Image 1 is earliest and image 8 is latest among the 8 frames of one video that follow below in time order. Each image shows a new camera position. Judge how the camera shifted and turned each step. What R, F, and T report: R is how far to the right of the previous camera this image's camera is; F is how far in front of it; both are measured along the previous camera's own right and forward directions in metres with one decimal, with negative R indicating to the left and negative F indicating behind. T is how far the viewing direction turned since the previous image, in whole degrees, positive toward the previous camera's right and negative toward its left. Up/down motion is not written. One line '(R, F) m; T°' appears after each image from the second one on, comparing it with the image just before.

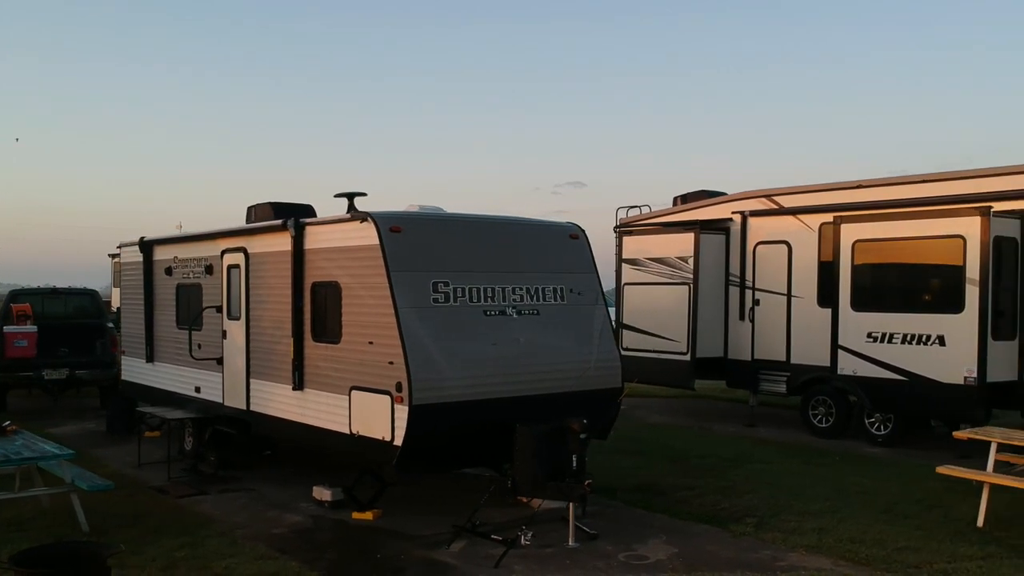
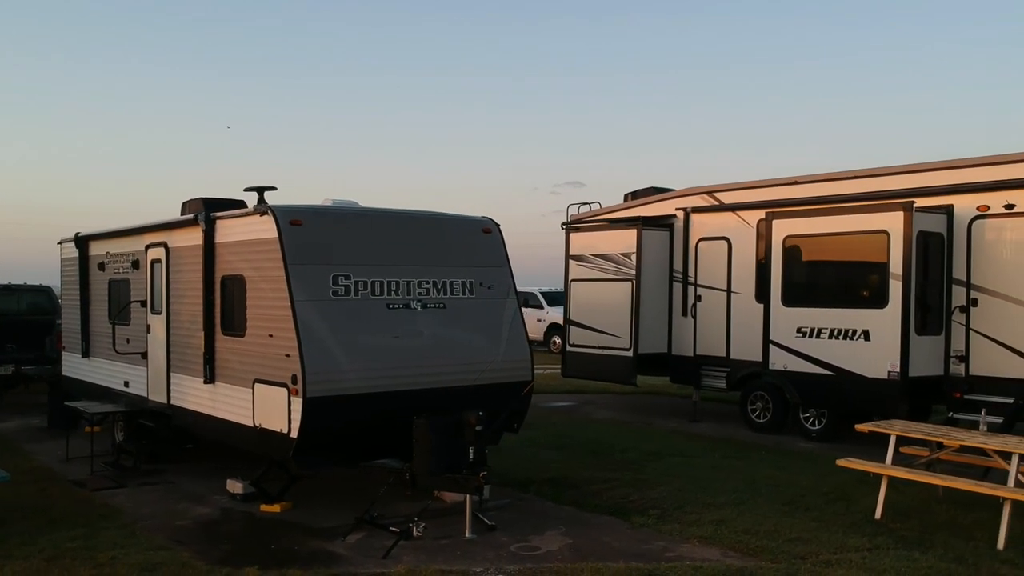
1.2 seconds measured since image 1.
(+0.7, 0.0) m; 0°
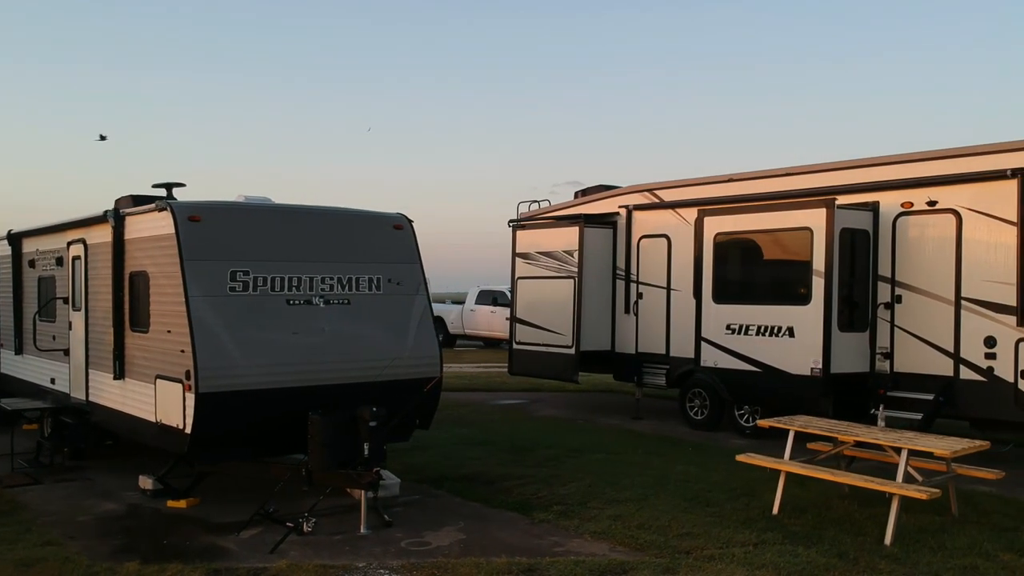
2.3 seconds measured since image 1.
(+0.7, 0.0) m; 0°
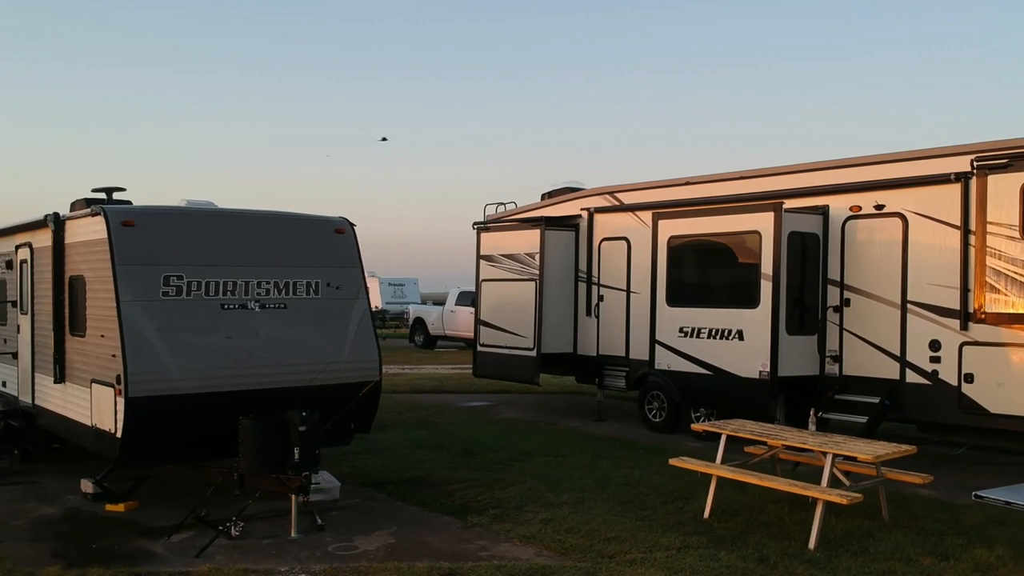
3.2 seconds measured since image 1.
(+0.4, 0.0) m; 0°
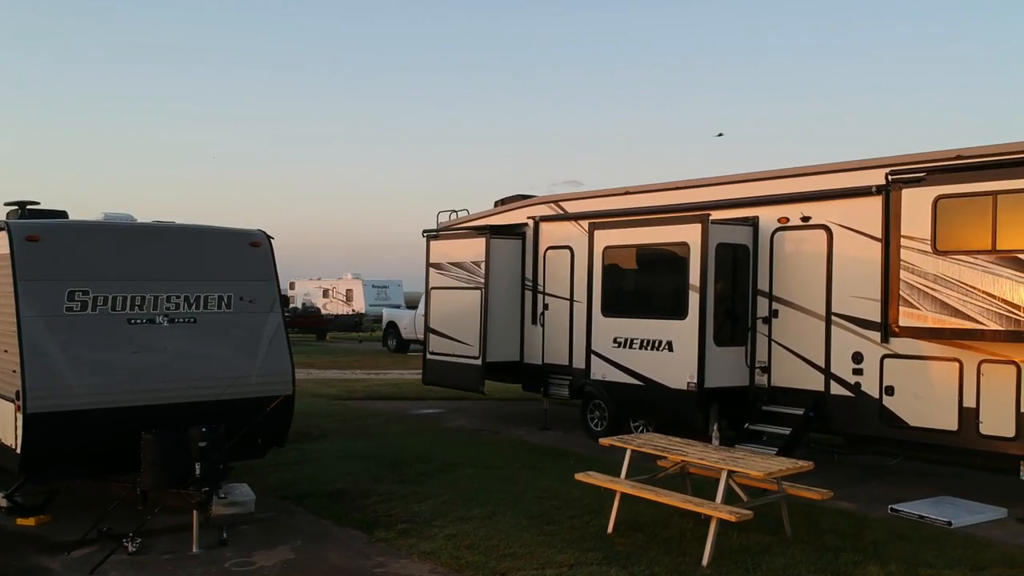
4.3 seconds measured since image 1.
(+0.6, 0.0) m; 0°
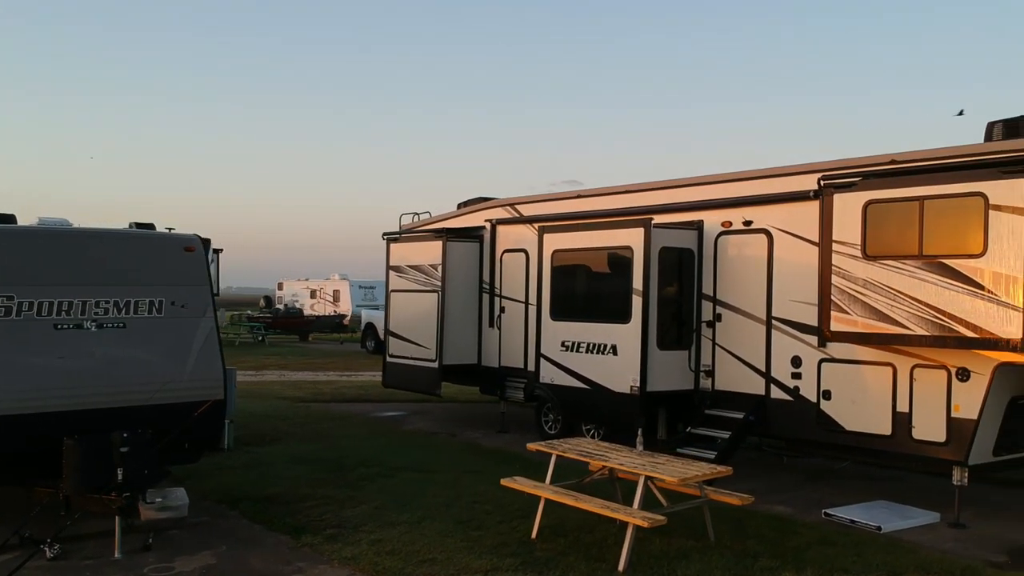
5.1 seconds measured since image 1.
(+0.5, 0.0) m; 0°
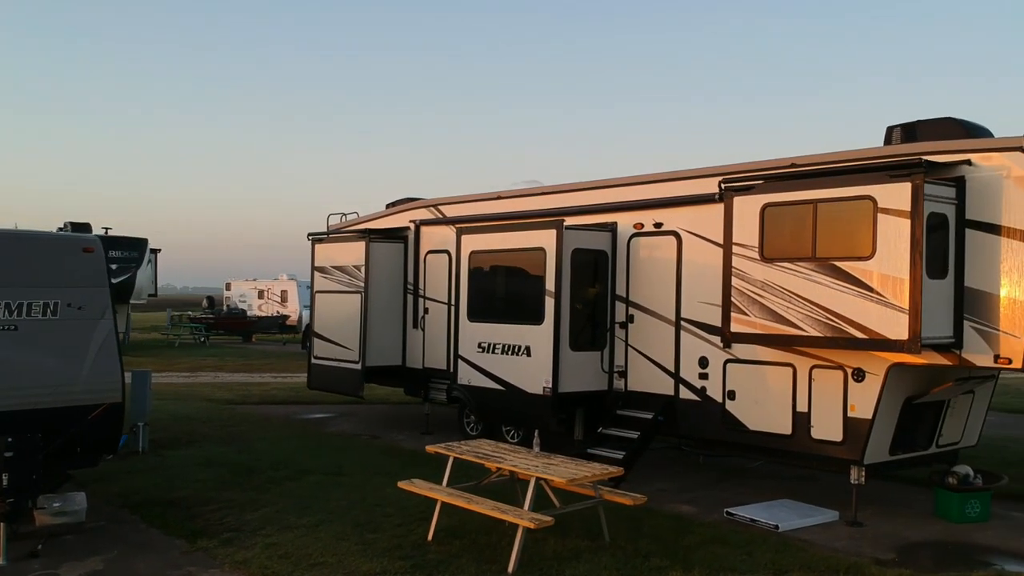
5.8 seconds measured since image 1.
(+0.4, 0.0) m; +2°
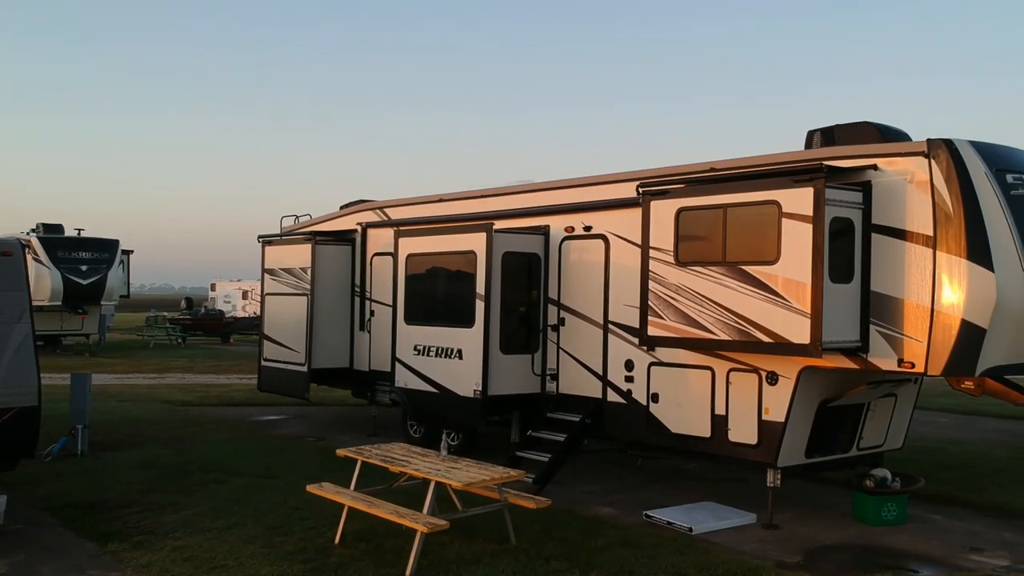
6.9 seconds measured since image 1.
(+0.6, 0.0) m; 0°
